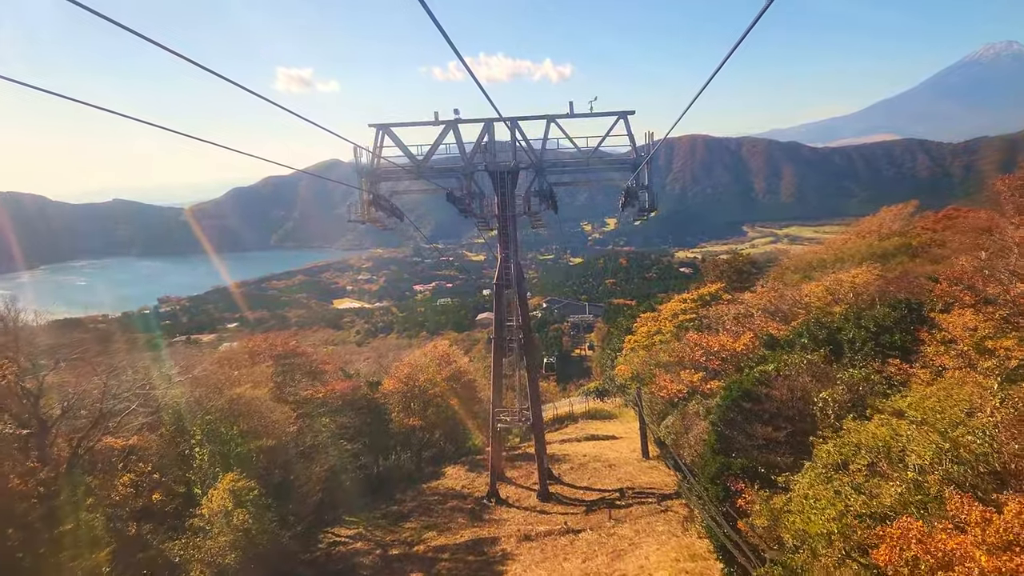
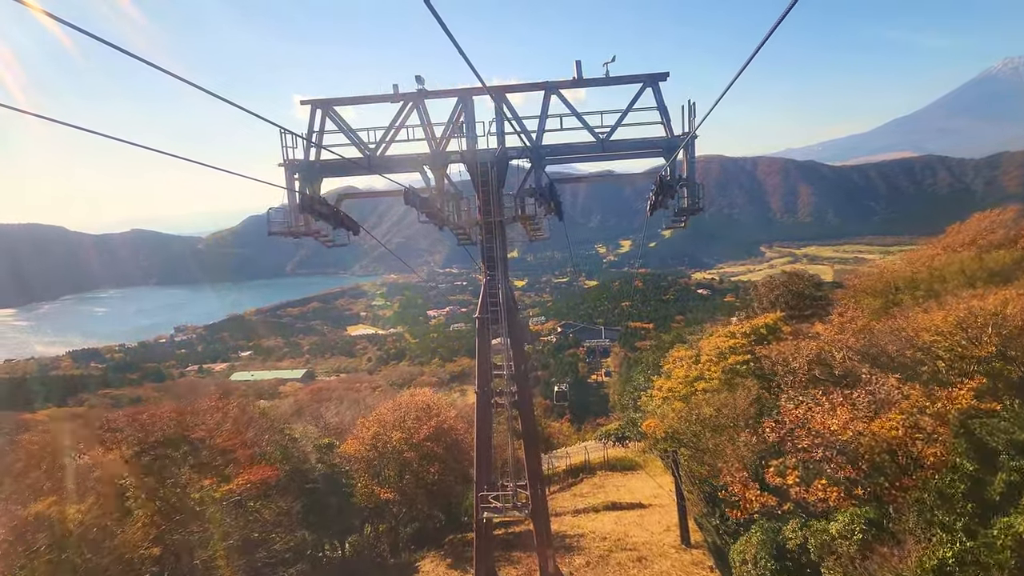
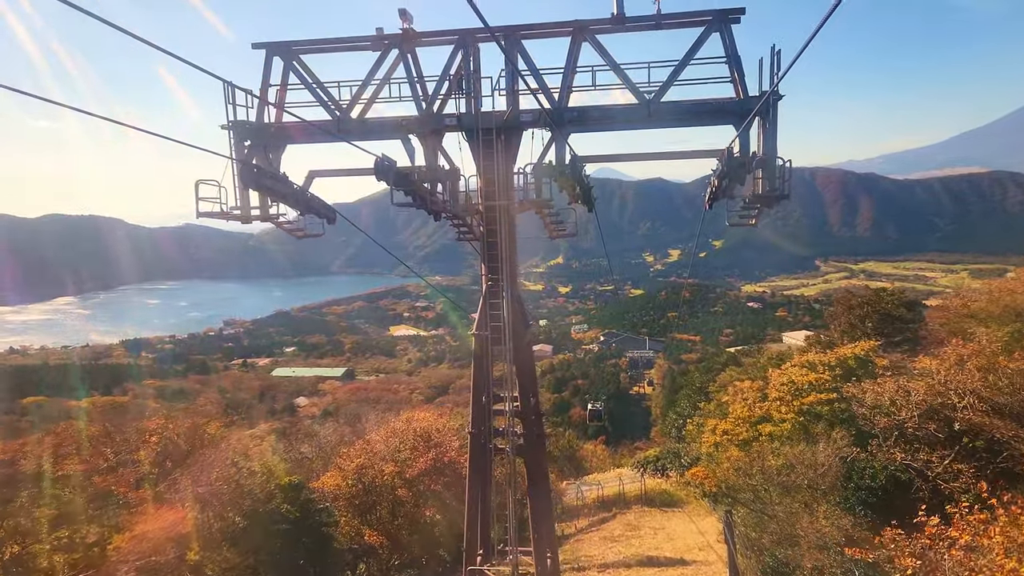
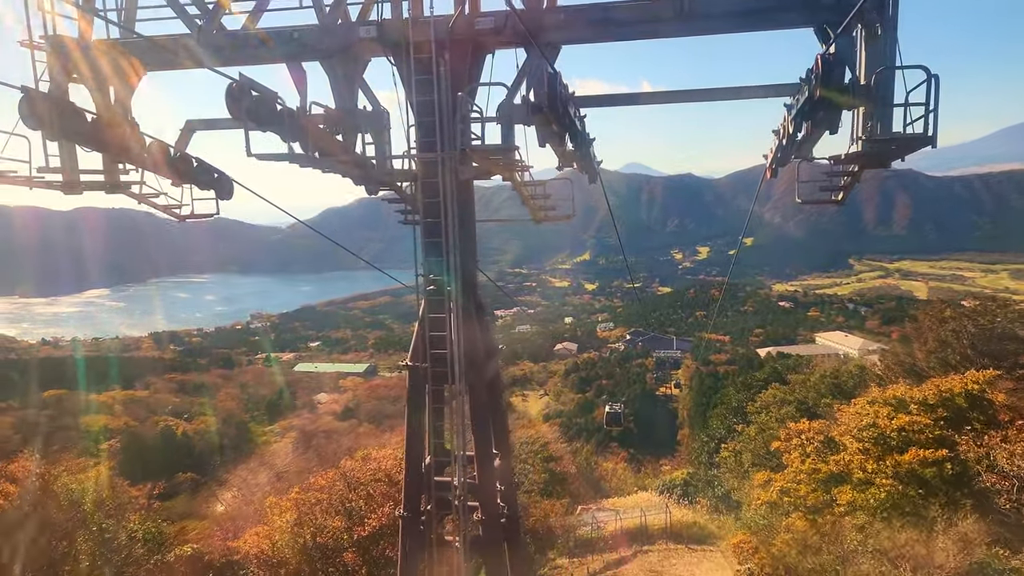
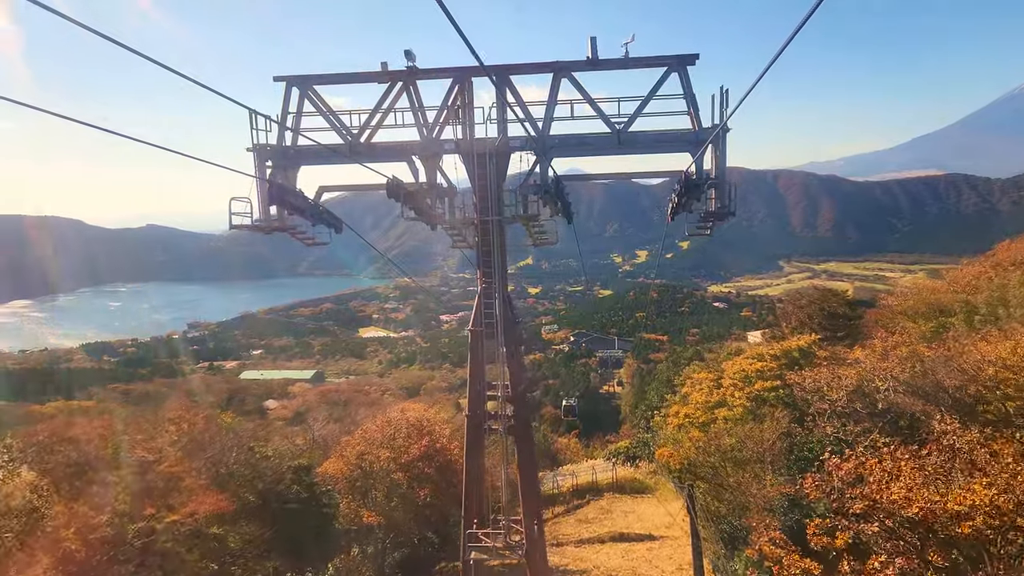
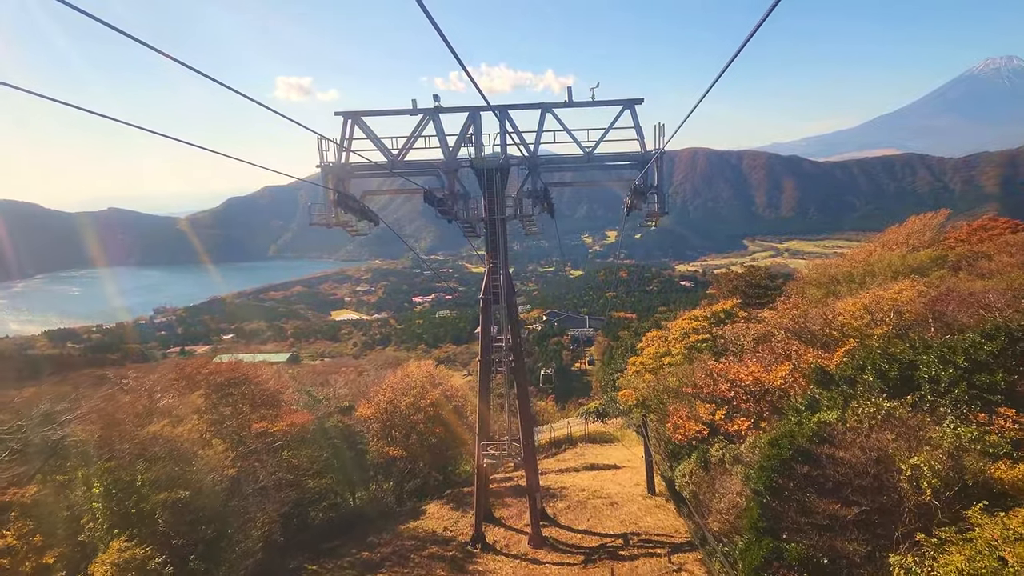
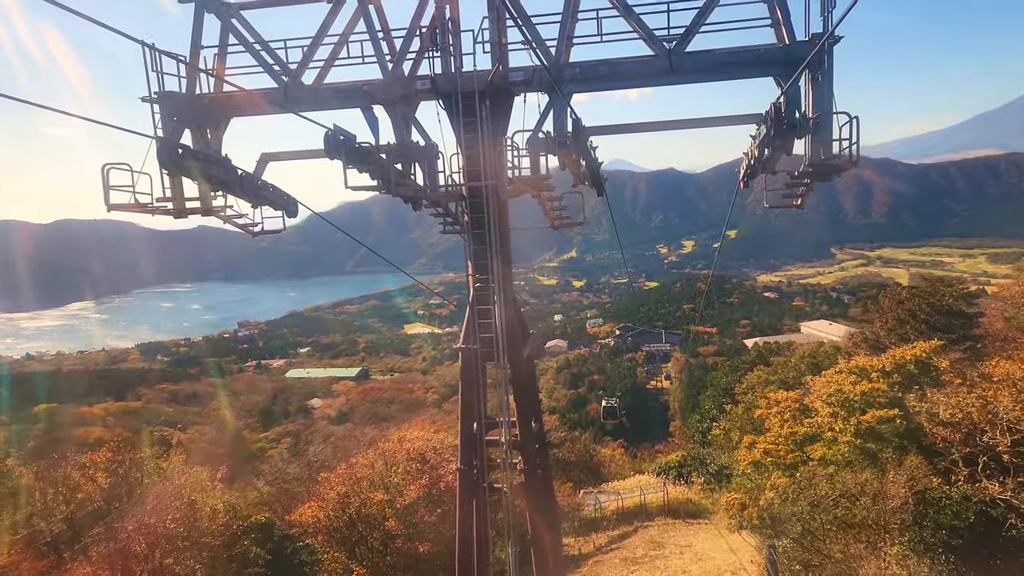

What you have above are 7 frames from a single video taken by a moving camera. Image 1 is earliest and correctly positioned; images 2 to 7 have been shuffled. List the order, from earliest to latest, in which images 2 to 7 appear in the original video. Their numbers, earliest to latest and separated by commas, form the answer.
6, 2, 5, 3, 7, 4
